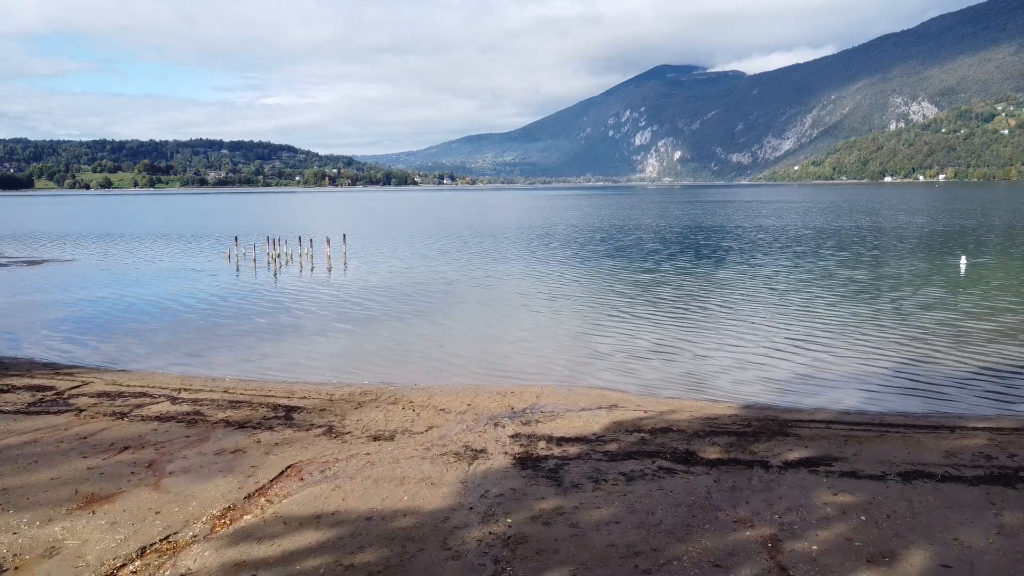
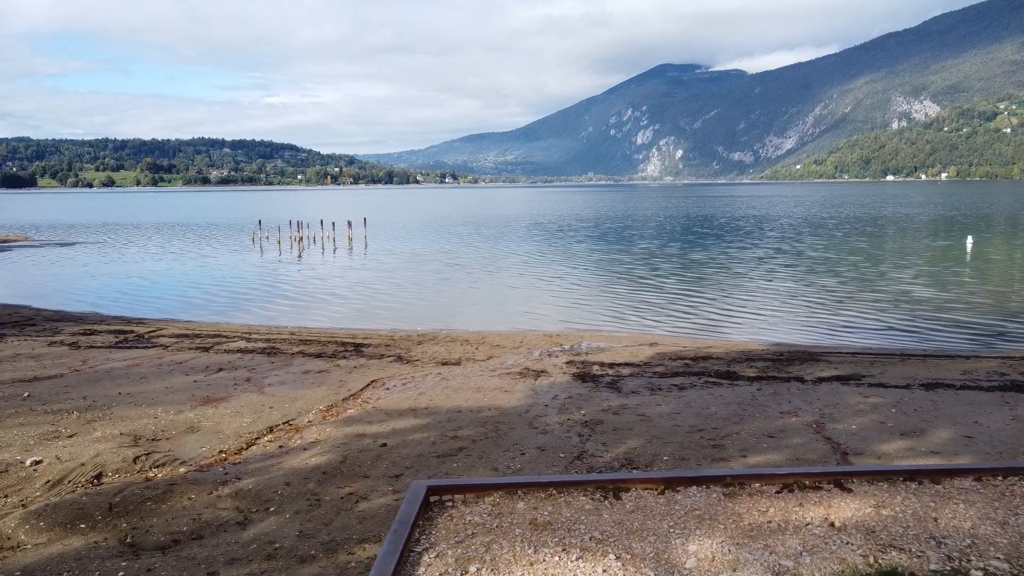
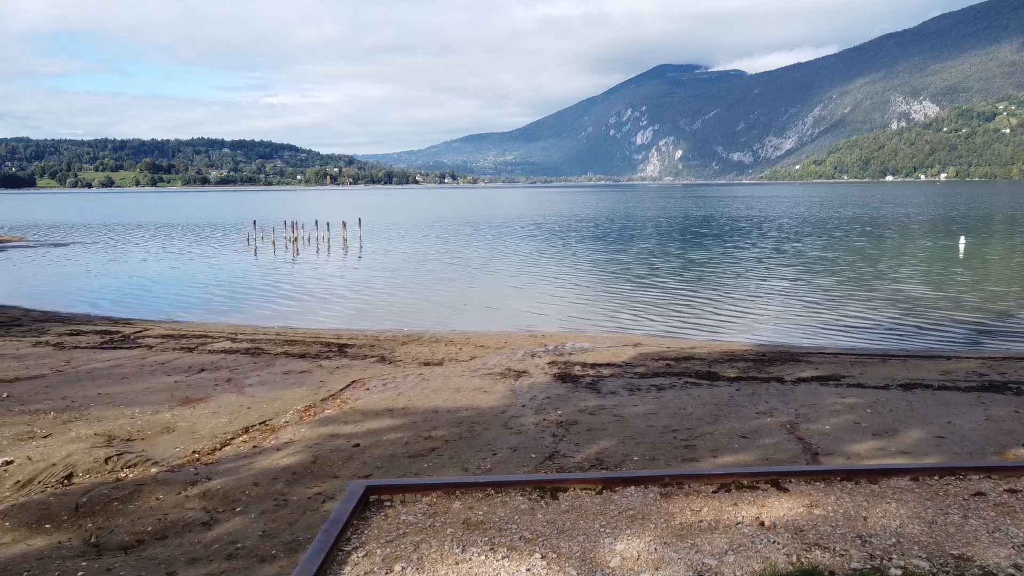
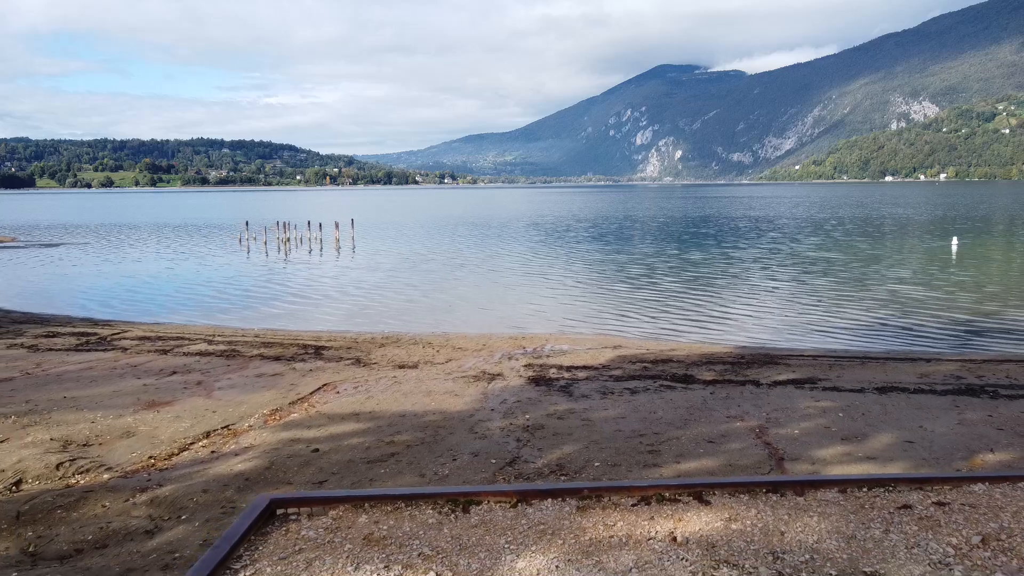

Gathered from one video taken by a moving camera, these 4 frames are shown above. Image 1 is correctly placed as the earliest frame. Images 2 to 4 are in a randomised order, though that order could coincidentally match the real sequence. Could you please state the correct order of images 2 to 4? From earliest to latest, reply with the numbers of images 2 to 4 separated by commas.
4, 3, 2
